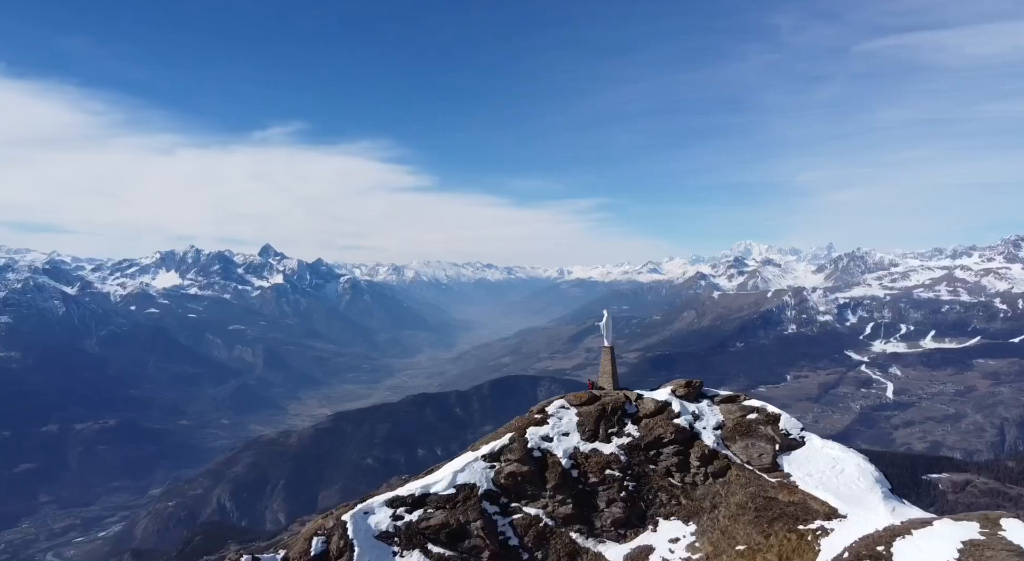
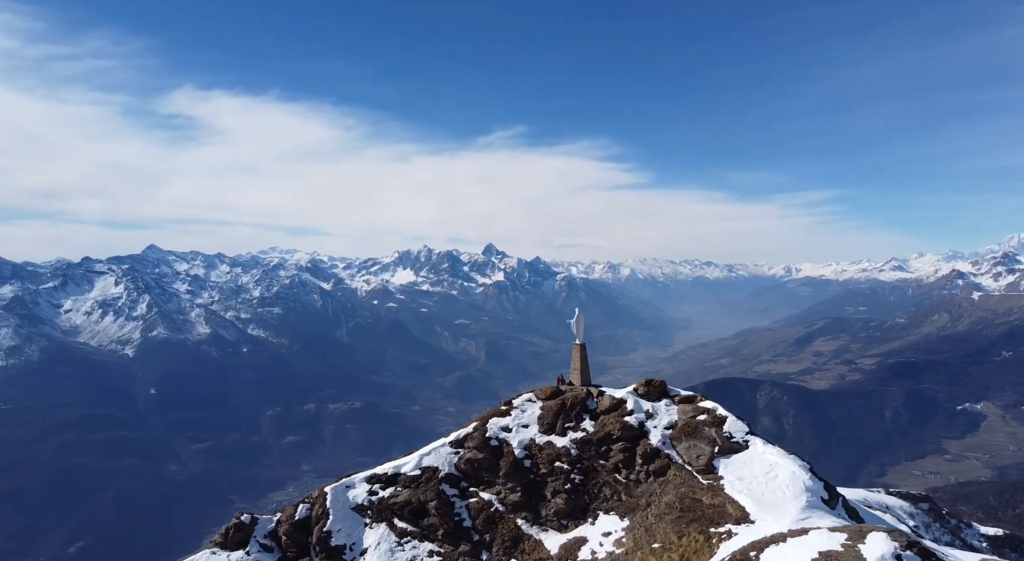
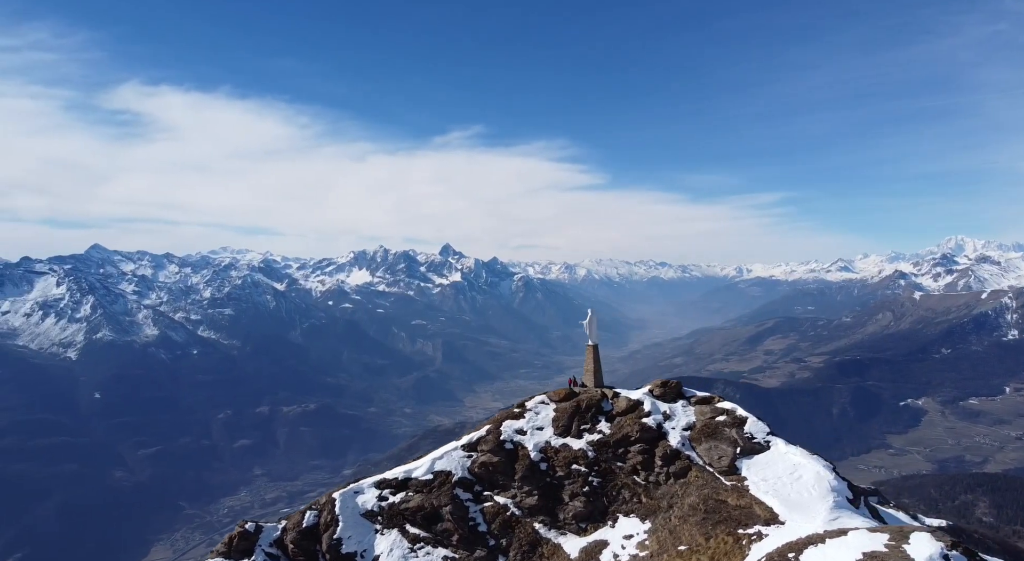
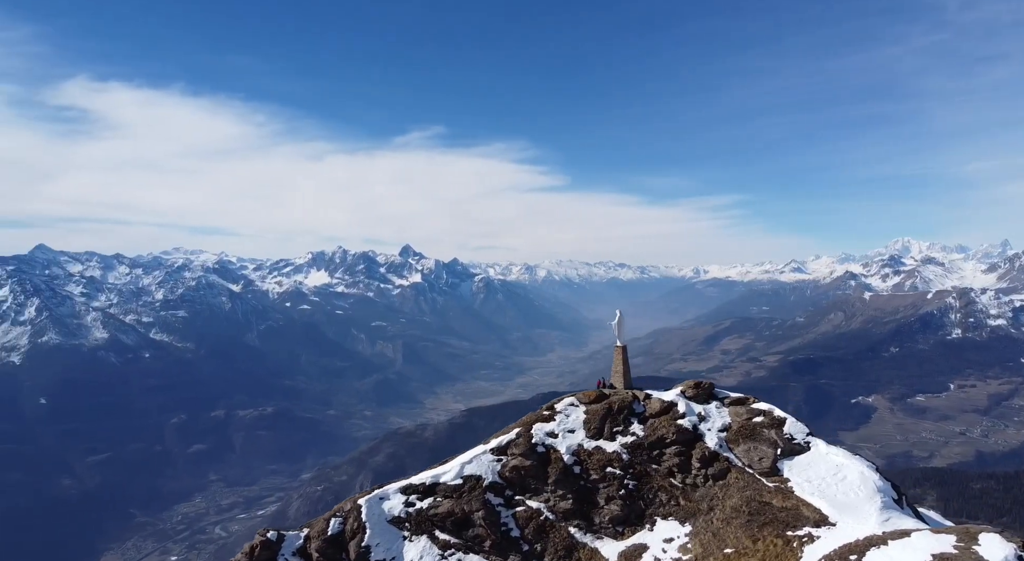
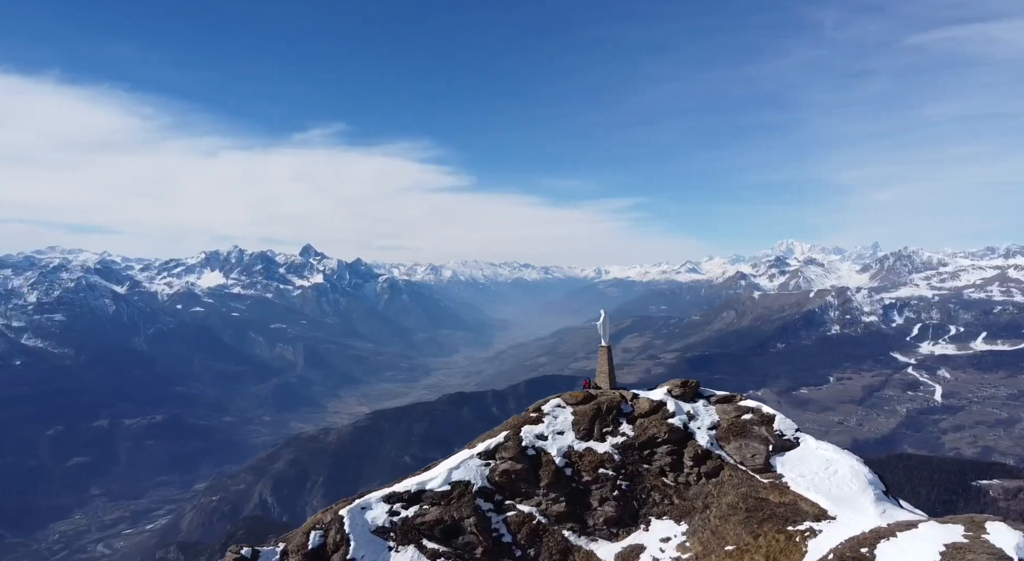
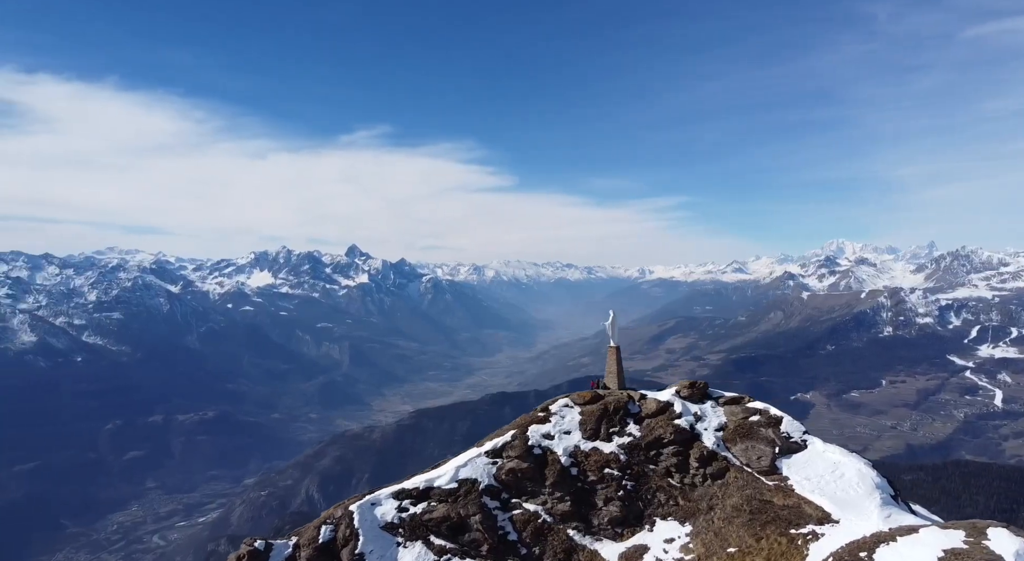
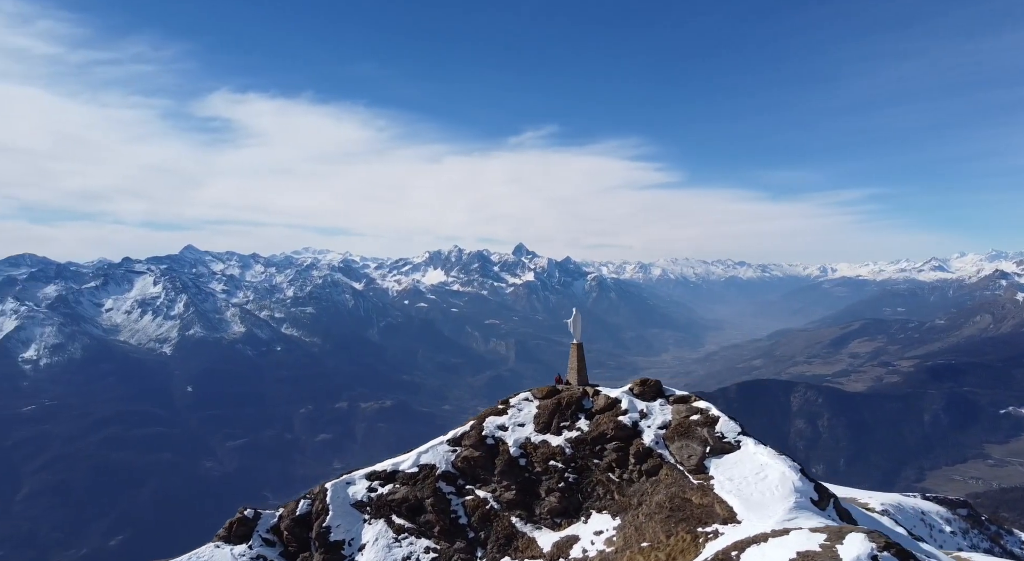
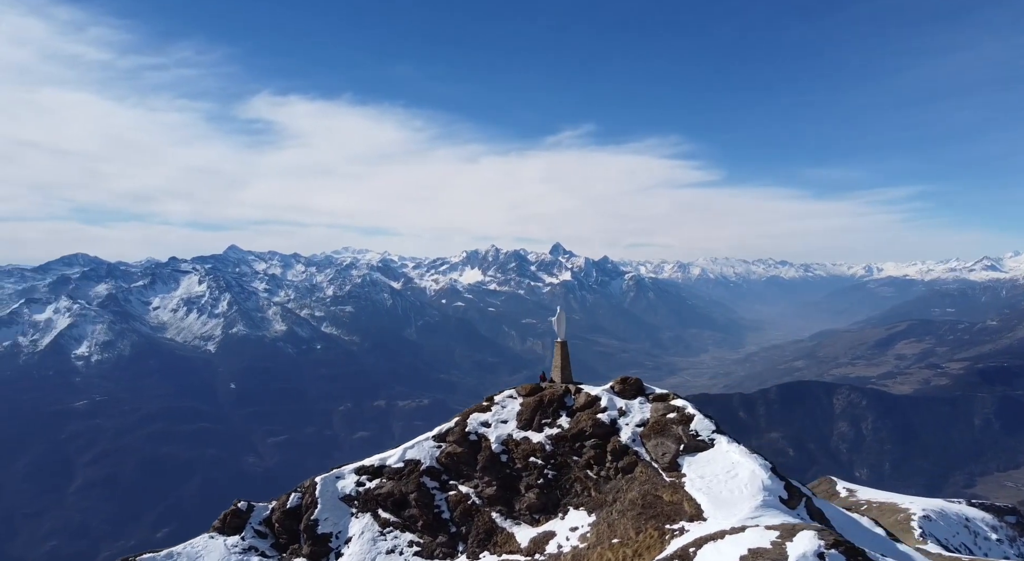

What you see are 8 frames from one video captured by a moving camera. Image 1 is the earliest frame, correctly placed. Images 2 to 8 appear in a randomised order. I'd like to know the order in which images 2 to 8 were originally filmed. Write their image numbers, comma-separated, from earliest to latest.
5, 6, 4, 3, 2, 7, 8
